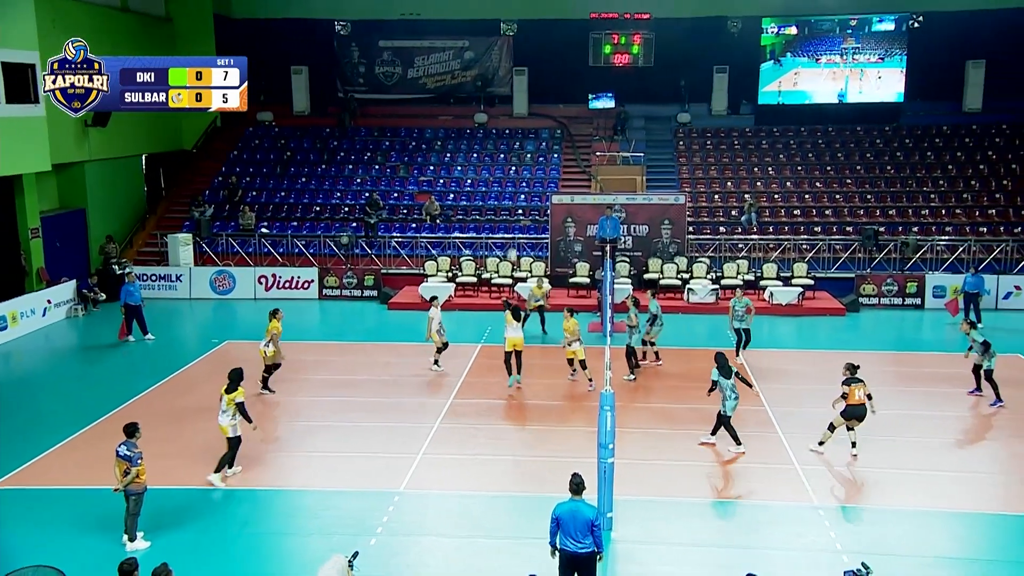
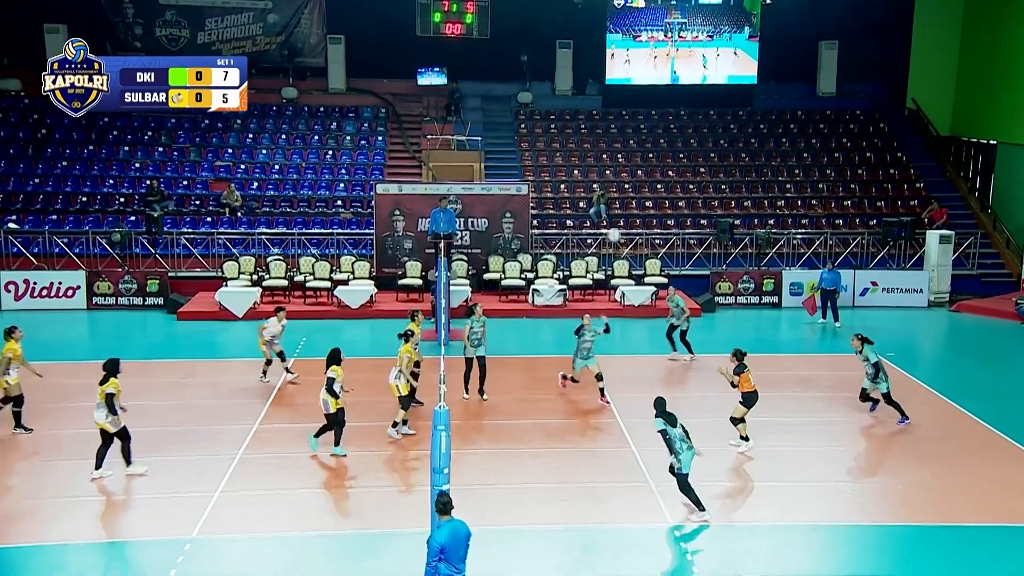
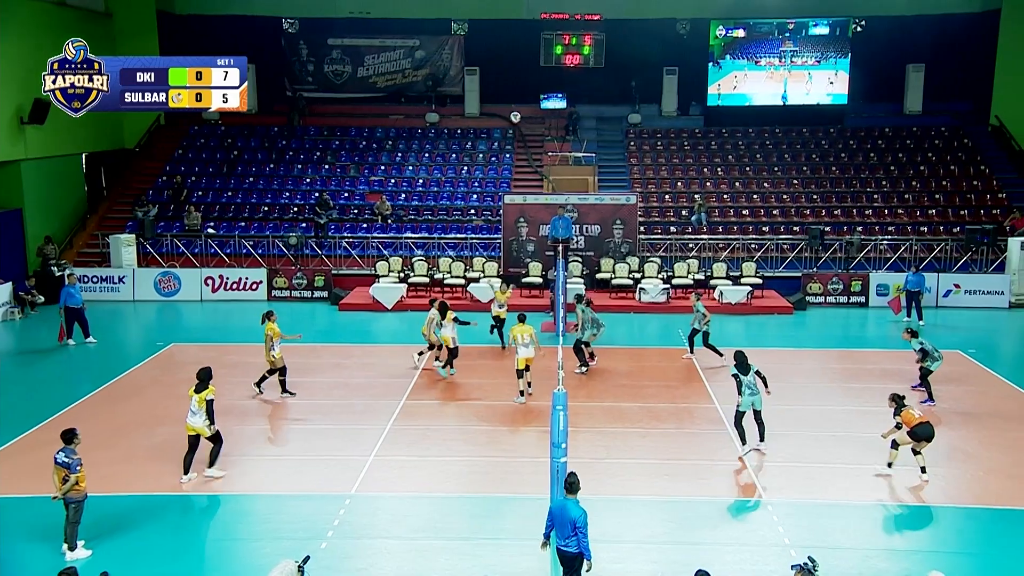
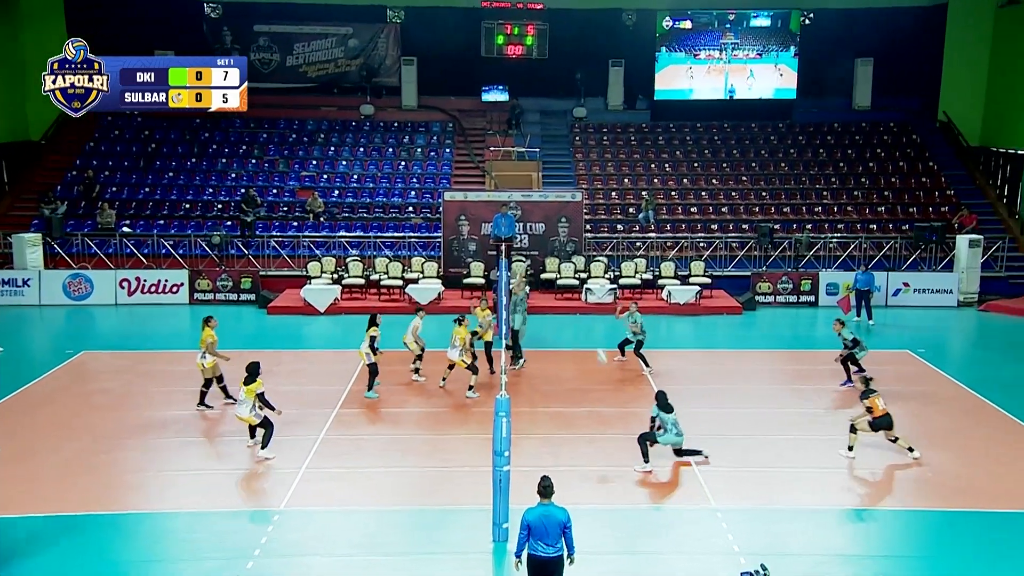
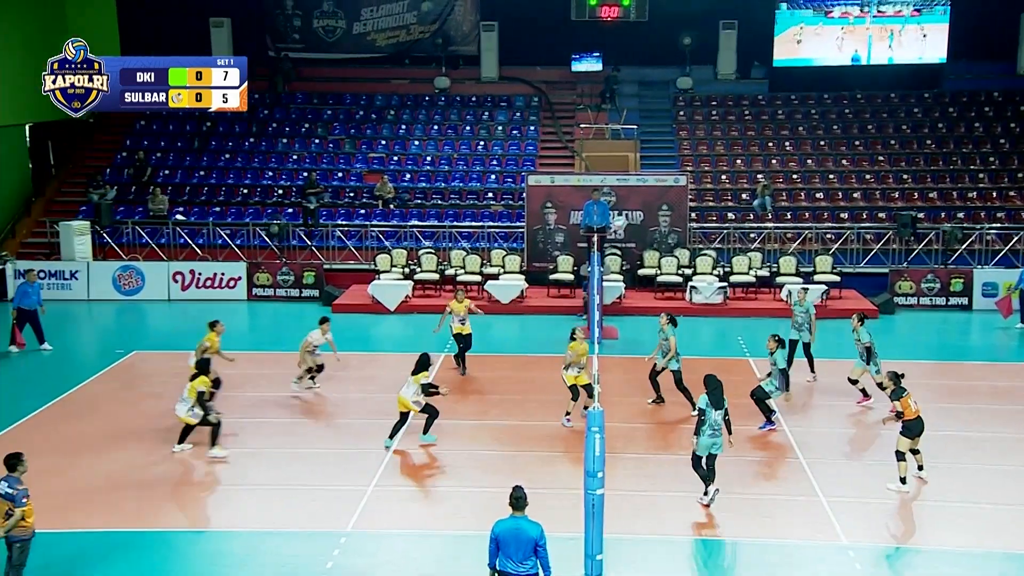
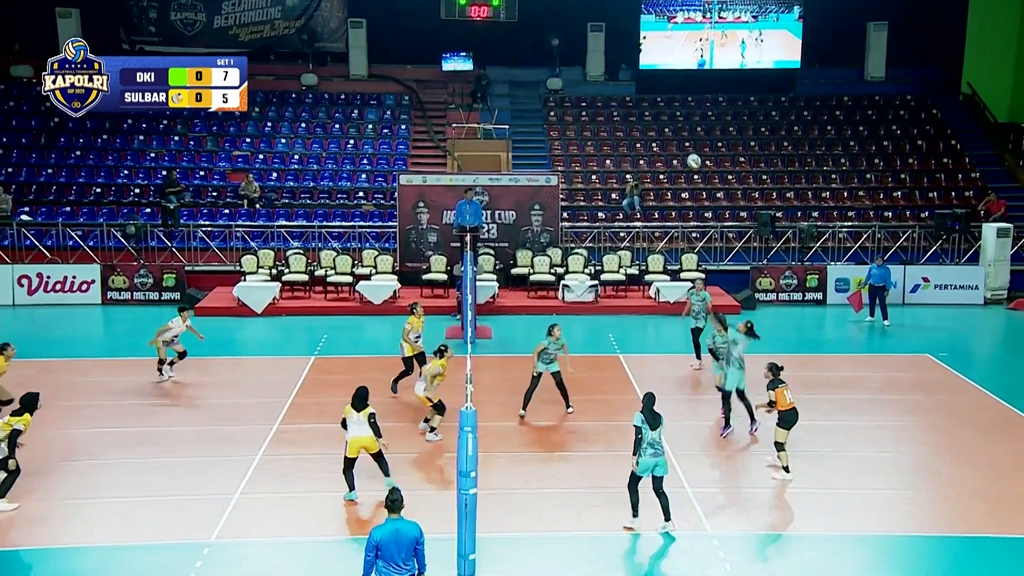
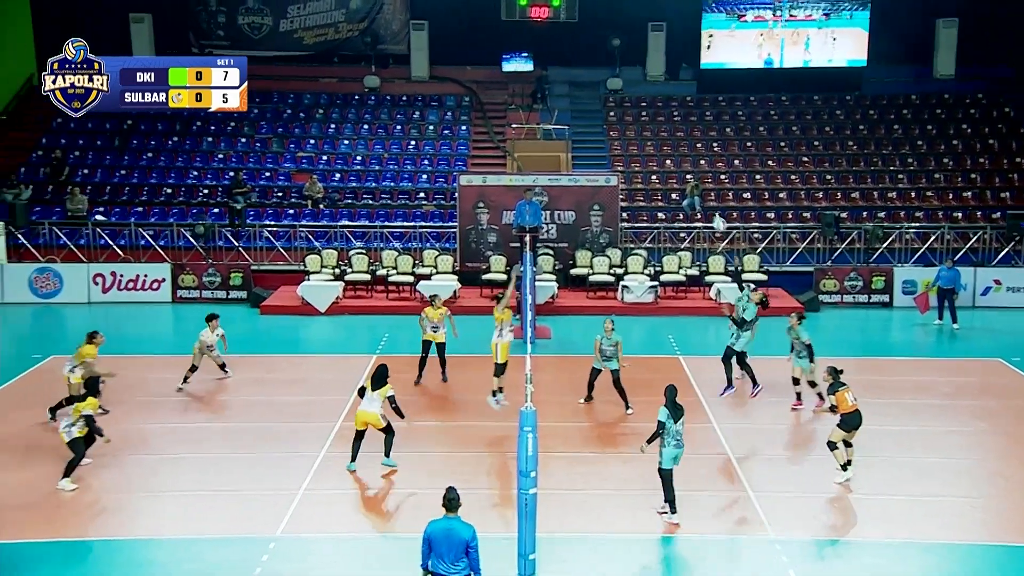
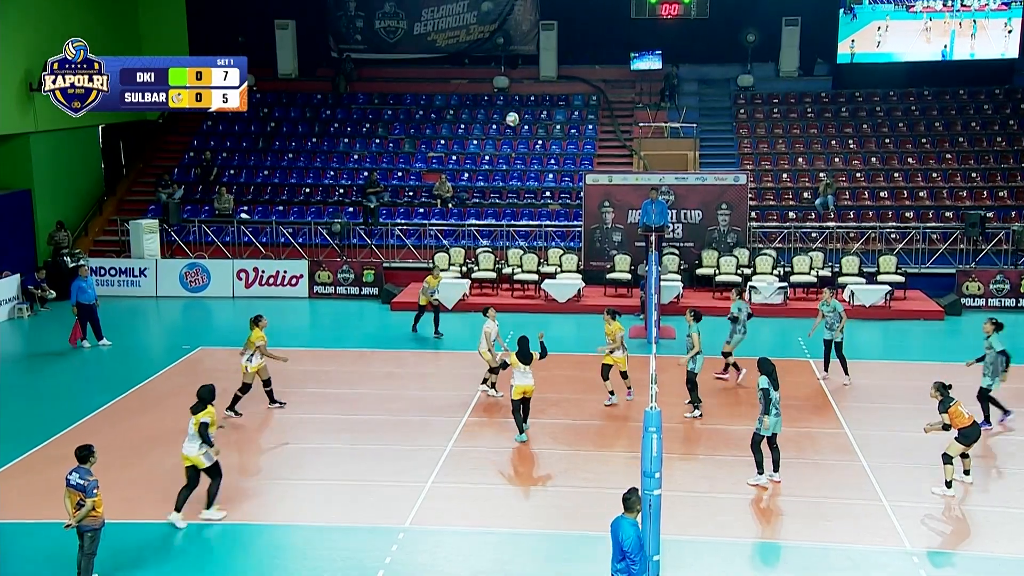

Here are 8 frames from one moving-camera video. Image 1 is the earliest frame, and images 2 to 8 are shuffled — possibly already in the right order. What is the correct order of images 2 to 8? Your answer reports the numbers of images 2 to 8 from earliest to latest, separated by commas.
3, 4, 2, 6, 7, 5, 8
